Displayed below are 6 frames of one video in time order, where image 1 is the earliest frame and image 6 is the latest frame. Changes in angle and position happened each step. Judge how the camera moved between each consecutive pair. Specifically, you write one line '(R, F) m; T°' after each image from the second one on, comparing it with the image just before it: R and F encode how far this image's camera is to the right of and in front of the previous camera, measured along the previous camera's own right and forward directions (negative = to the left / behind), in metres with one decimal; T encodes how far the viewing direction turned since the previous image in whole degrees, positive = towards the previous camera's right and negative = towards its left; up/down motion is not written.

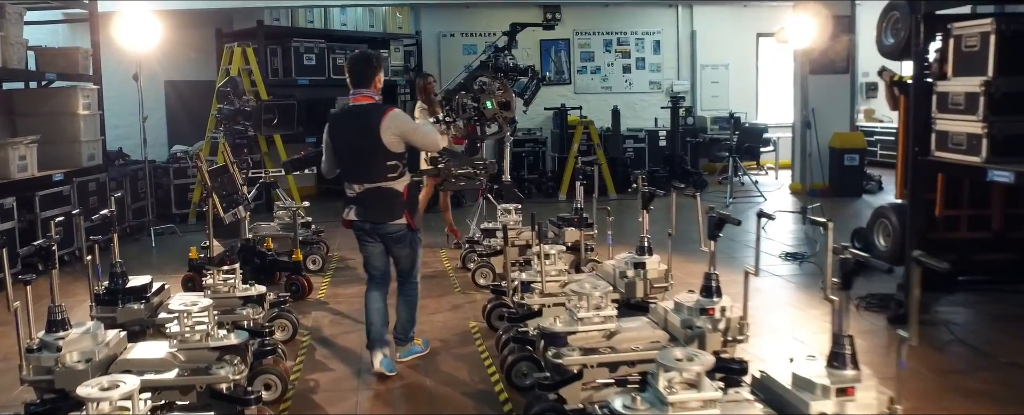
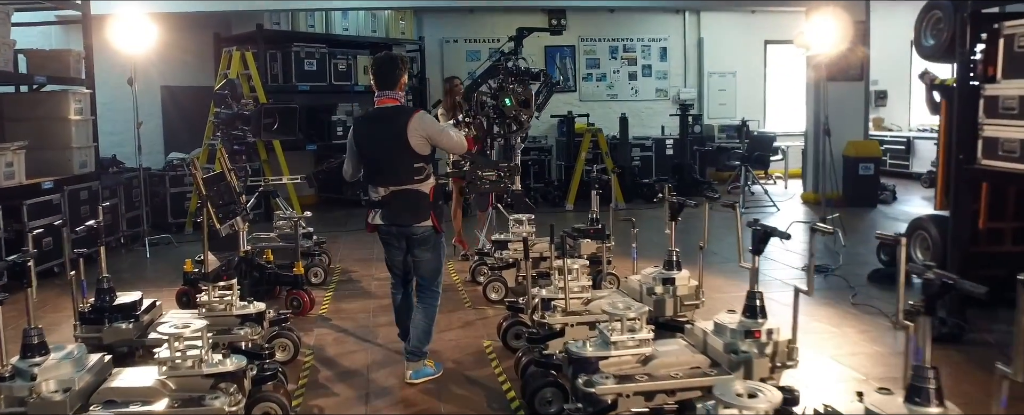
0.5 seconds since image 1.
(-0.1, +0.2) m; 0°
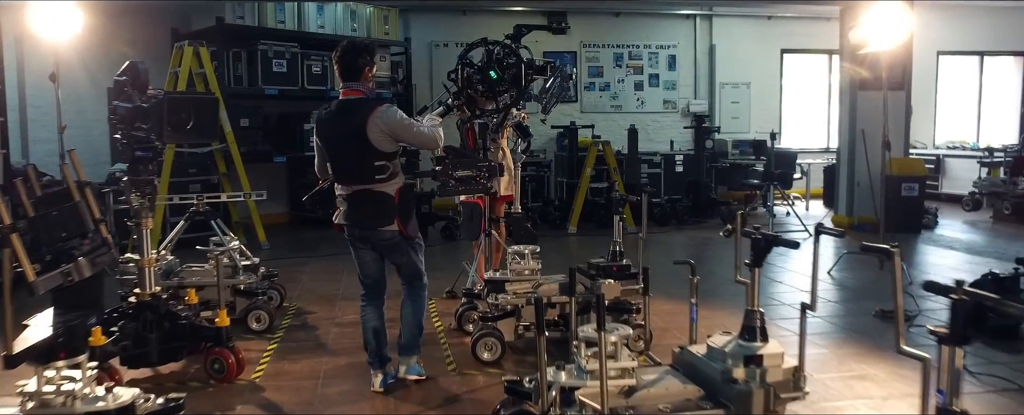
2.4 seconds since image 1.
(0.0, +1.1) m; +1°
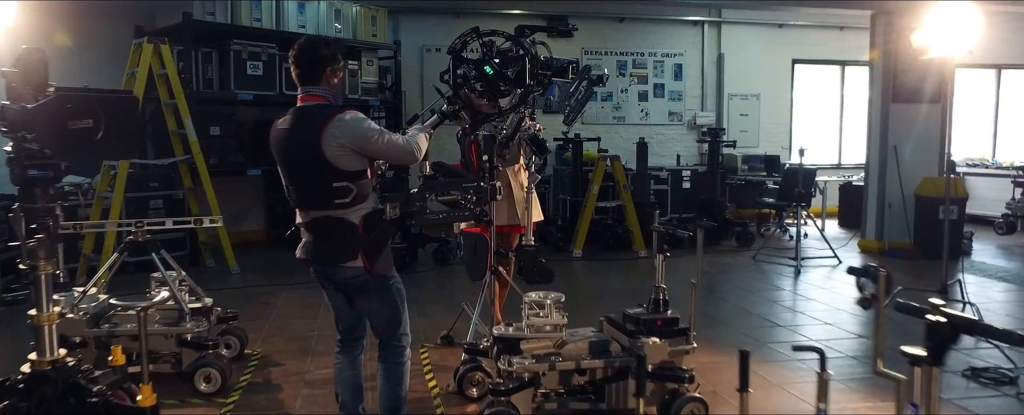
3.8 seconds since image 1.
(-0.1, +0.8) m; +1°
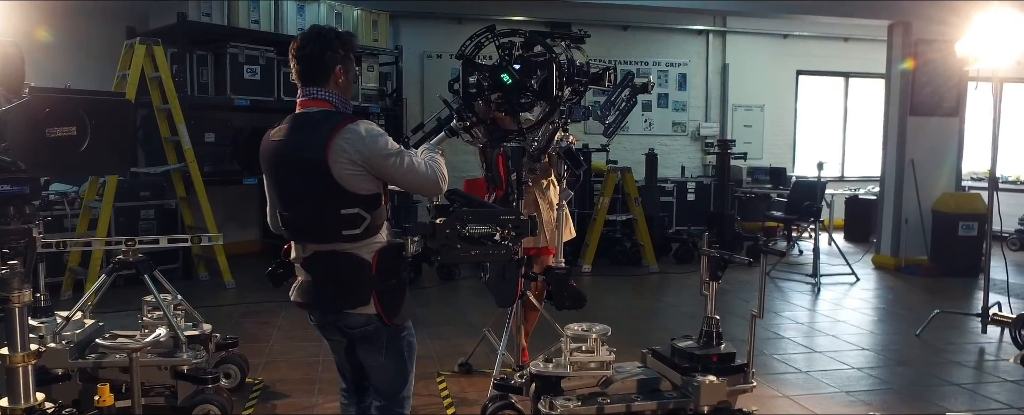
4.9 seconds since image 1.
(-0.2, +0.3) m; +1°
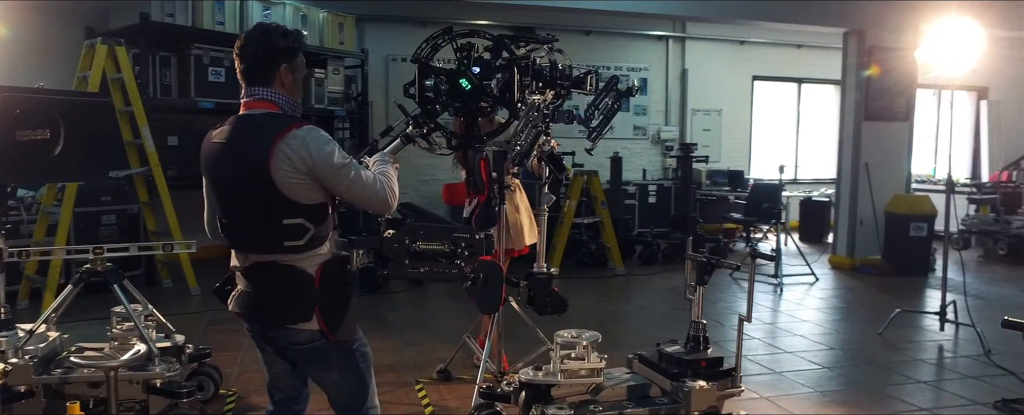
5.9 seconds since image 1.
(-0.1, 0.0) m; +4°
